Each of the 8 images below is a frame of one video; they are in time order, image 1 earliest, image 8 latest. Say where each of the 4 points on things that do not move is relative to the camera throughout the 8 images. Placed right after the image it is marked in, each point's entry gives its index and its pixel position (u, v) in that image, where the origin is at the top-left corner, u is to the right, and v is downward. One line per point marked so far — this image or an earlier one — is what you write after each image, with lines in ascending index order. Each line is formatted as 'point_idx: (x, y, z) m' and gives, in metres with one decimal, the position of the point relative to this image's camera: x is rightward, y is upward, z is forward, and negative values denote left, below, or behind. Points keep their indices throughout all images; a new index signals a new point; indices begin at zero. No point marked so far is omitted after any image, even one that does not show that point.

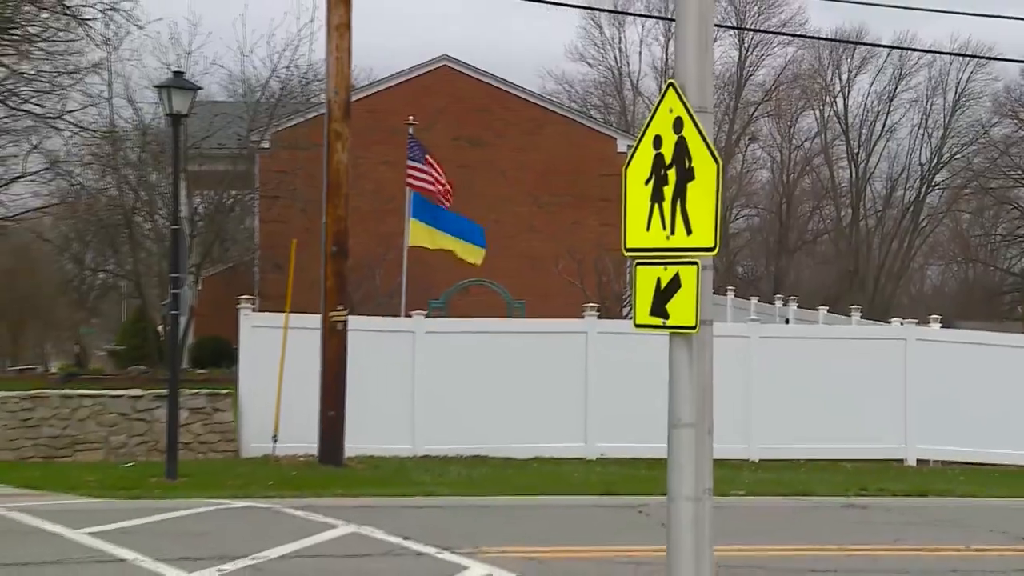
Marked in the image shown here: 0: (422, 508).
0: (-0.4, -0.9, +8.7) m
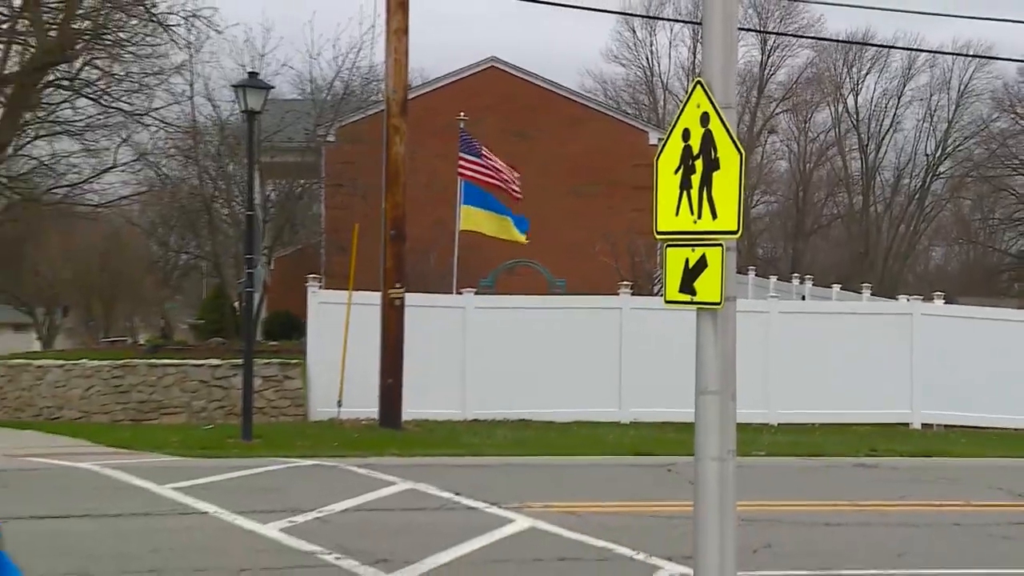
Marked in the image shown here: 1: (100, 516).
0: (-0.2, -0.8, +9.3) m
1: (-1.6, -0.9, +7.6) m
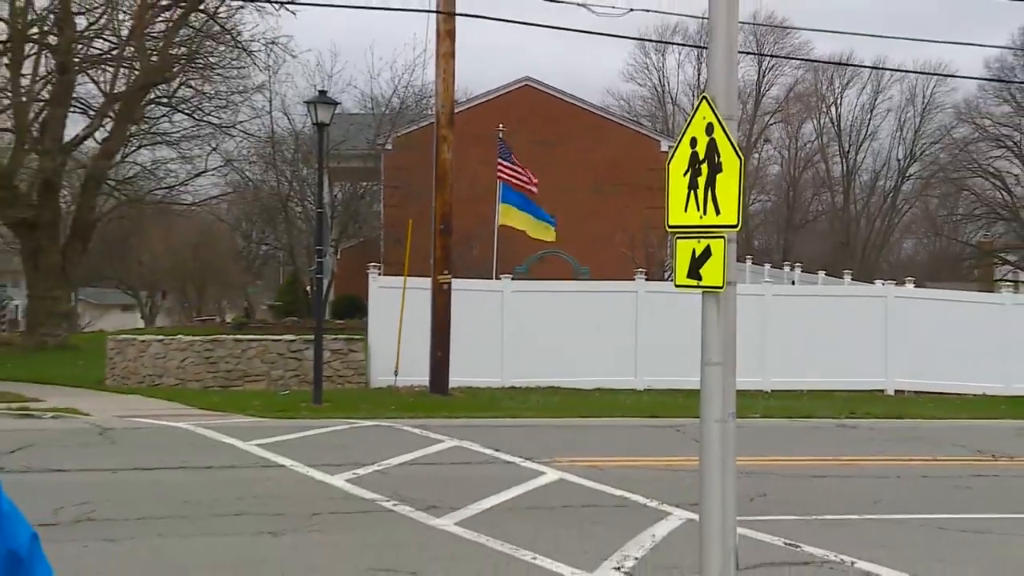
0: (0.0, -0.7, +10.5) m
1: (-1.5, -0.8, +8.7) m
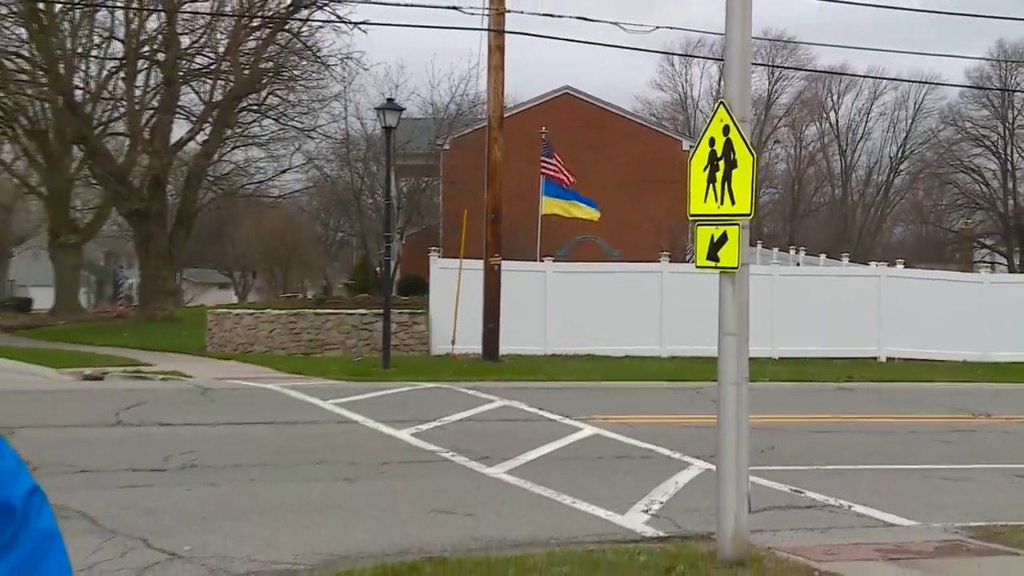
0: (+0.2, -0.6, +11.7) m
1: (-1.2, -0.7, +10.0) m
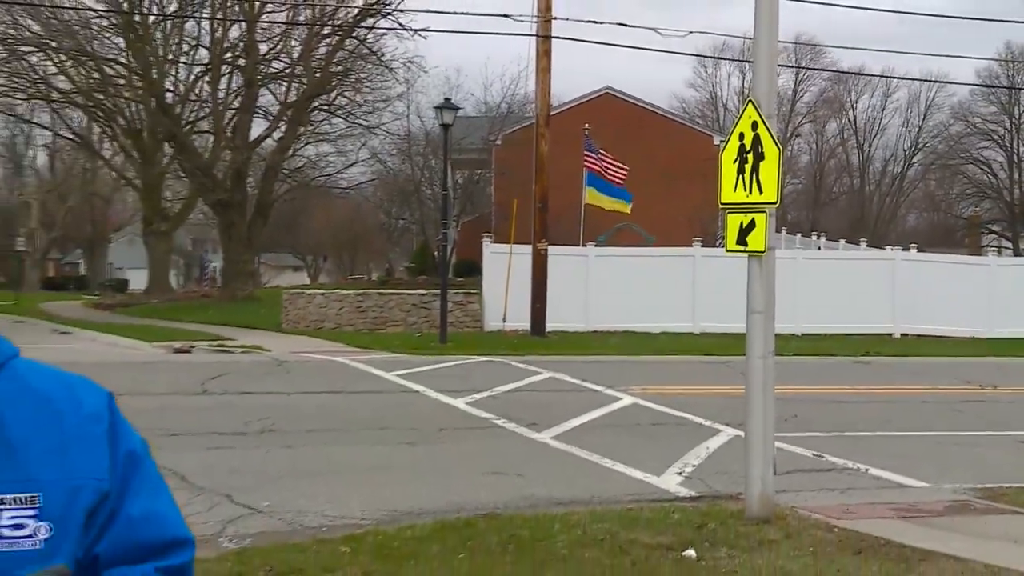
0: (+0.5, -0.5, +12.6) m
1: (-1.0, -0.6, +11.0) m
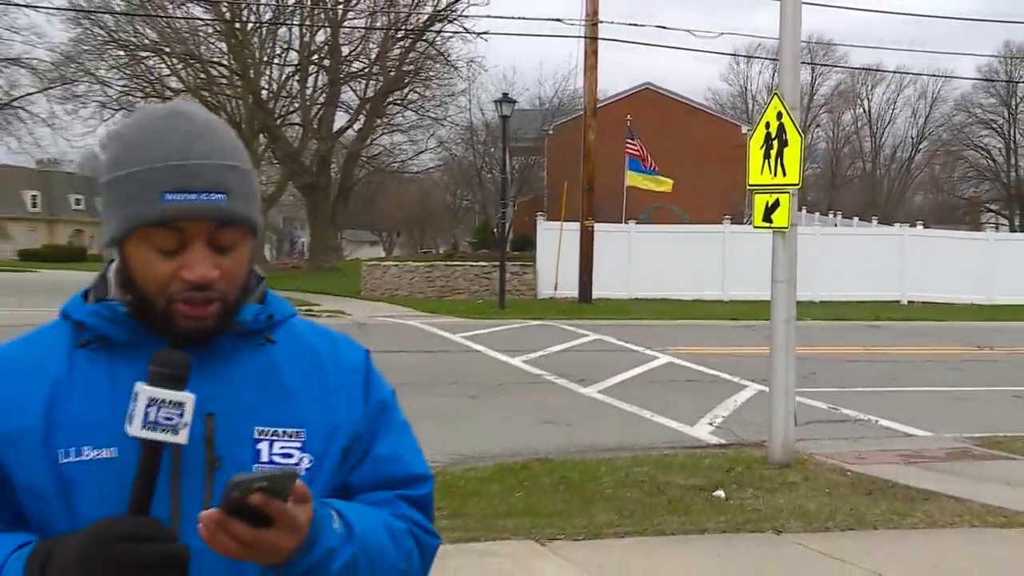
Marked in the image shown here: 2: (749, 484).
0: (+1.0, -0.3, +14.0) m
1: (-0.6, -0.4, +12.3) m
2: (+1.3, -1.0, +9.5) m
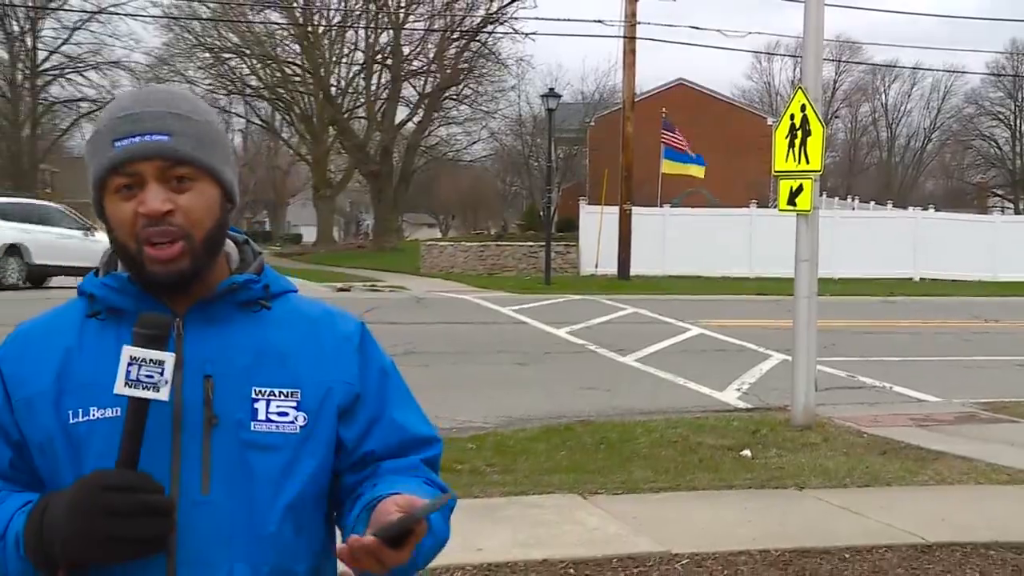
0: (+1.3, -0.1, +15.1) m
1: (-0.3, -0.3, +13.5) m
2: (+1.5, -0.9, +10.6) m
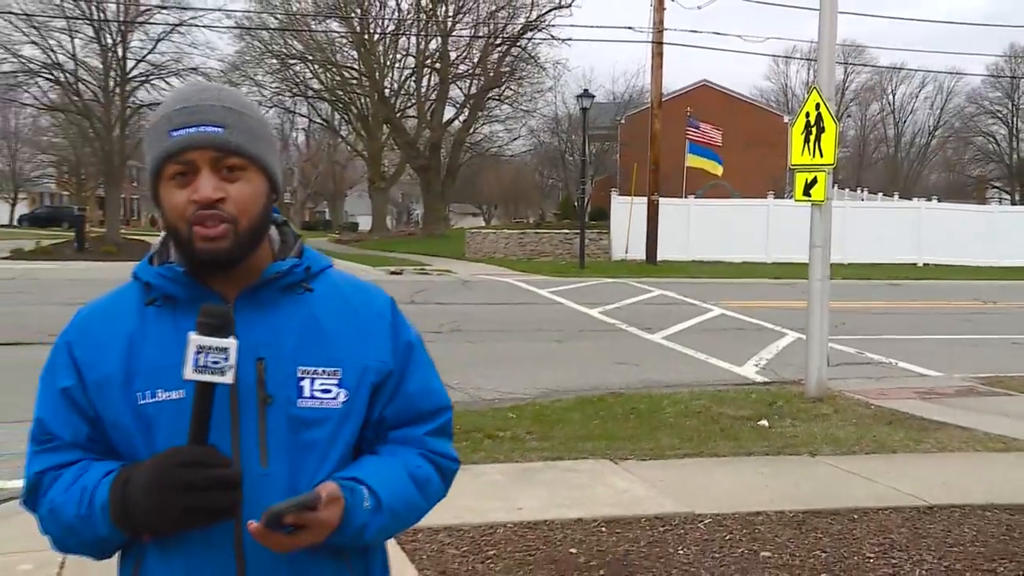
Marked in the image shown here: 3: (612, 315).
0: (+1.7, 0.0, +16.2) m
1: (0.0, -0.2, +14.7) m
2: (+1.8, -0.8, +11.8) m
3: (+0.8, -0.2, +14.4) m
